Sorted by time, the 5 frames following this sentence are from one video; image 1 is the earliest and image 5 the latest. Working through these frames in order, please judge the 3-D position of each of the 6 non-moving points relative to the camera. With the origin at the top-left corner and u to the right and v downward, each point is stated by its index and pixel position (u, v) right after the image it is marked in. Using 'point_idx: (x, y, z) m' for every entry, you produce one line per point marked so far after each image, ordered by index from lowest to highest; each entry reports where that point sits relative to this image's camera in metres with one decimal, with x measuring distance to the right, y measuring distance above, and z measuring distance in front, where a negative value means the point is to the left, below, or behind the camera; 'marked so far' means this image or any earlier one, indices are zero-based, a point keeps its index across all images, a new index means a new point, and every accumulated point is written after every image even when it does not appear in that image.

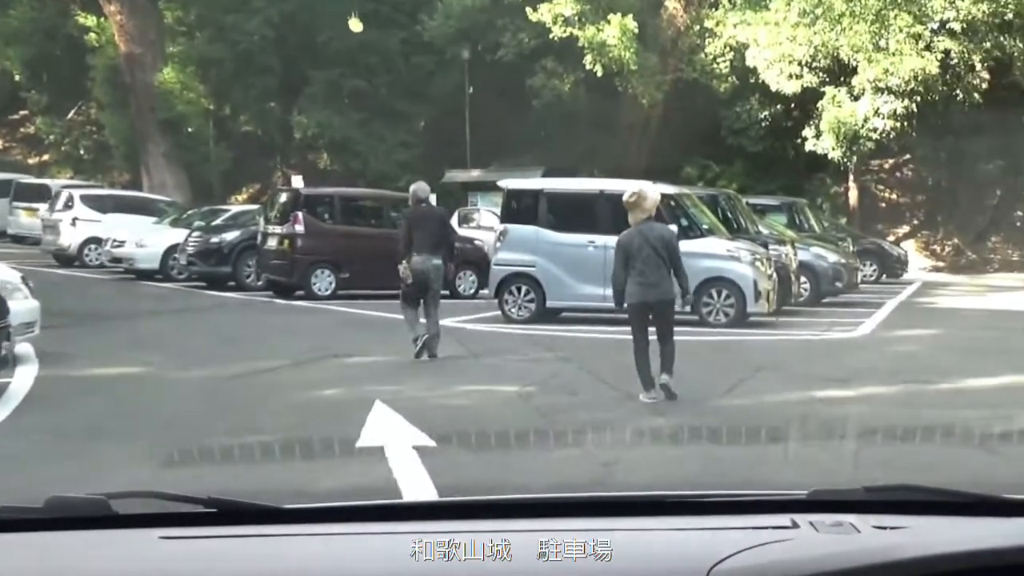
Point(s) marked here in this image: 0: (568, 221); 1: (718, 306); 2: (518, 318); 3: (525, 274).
0: (+0.6, +0.7, +17.1) m
1: (+2.1, -0.2, +16.1) m
2: (+0.1, -0.4, +17.3) m
3: (+0.1, +0.1, +17.2) m
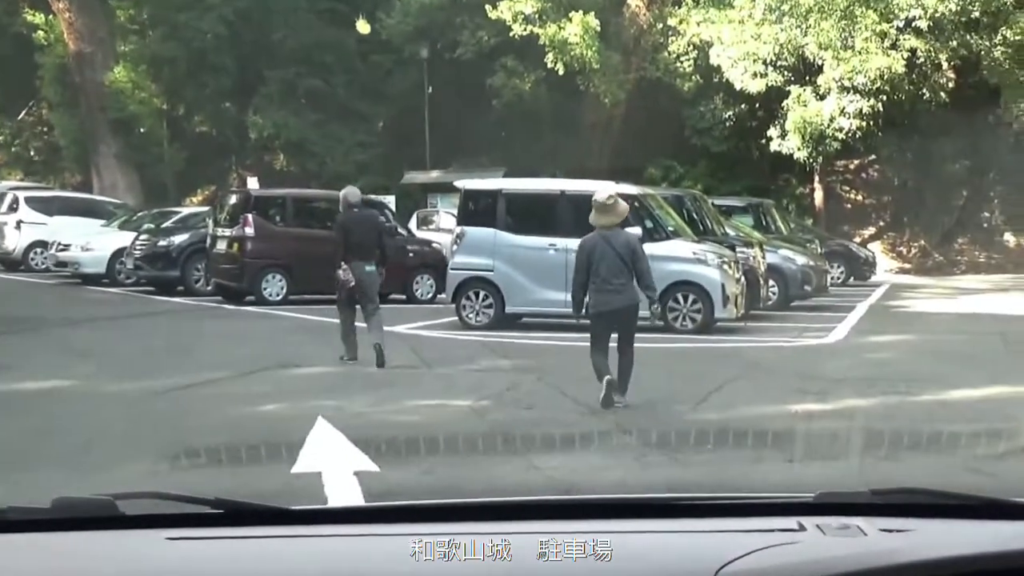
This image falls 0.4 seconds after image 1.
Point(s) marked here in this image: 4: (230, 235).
0: (+0.2, +0.7, +16.4) m
1: (+1.7, -0.2, +15.5) m
2: (-0.4, -0.4, +16.6) m
3: (-0.3, +0.1, +16.5) m
4: (-3.5, +0.7, +19.3) m
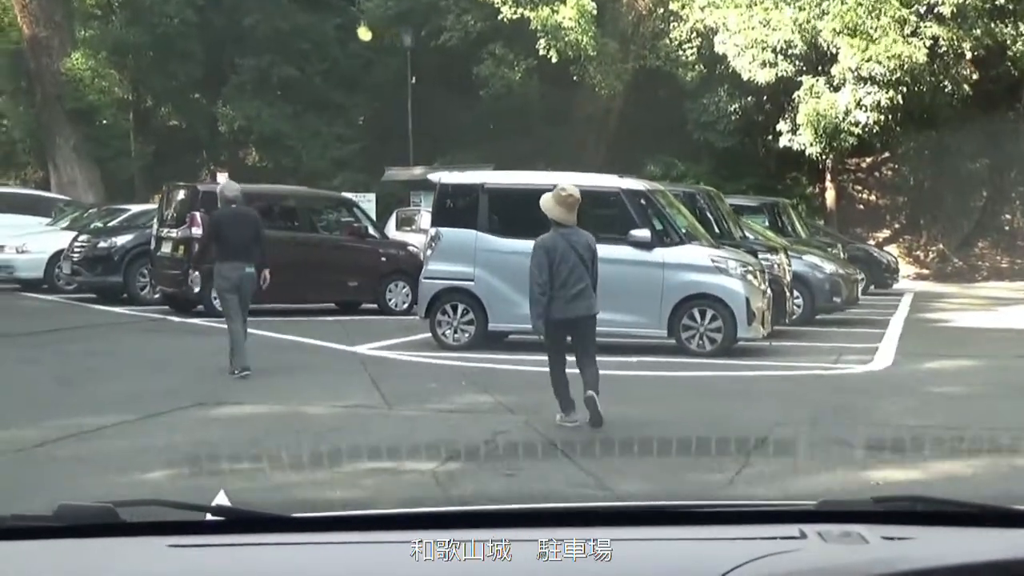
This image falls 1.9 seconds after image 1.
0: (0.0, +0.6, +14.0) m
1: (+1.6, -0.3, +13.1) m
2: (-0.5, -0.5, +14.2) m
3: (-0.5, 0.0, +14.1) m
4: (-3.6, +0.6, +16.9) m
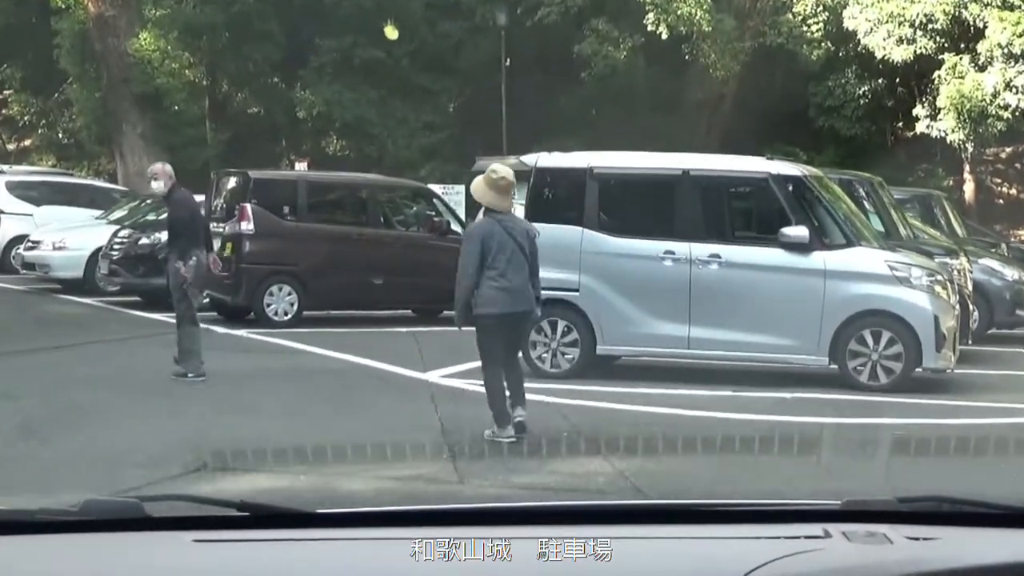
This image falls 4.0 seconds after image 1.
0: (+0.9, +0.5, +11.2) m
1: (+2.3, -0.4, +10.2) m
2: (+0.3, -0.6, +11.4) m
3: (+0.4, -0.1, +11.4) m
4: (-2.6, +0.5, +14.3) m
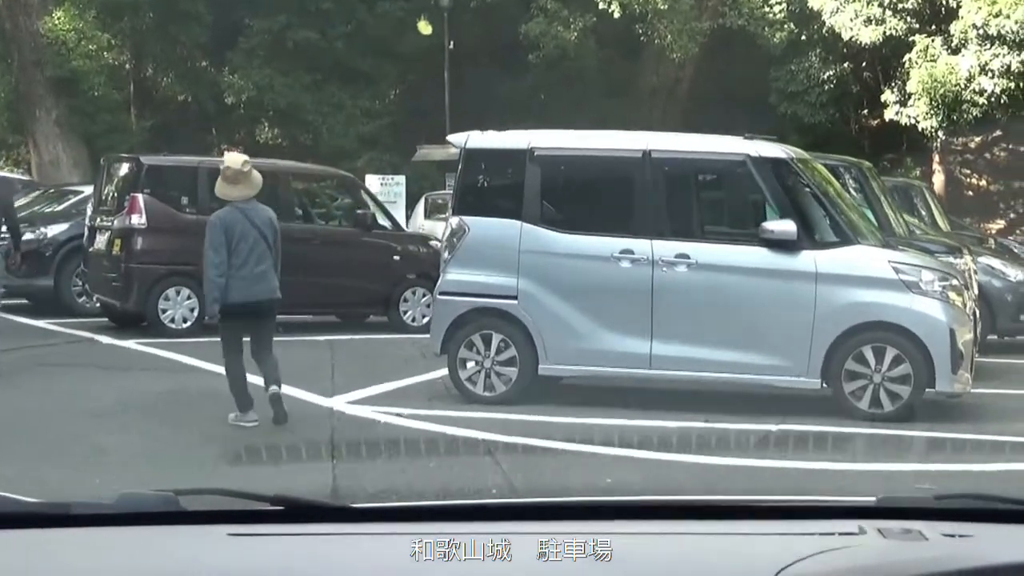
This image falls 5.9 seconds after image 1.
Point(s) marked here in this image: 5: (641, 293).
0: (+0.4, +0.5, +9.4) m
1: (+1.9, -0.5, +8.5) m
2: (-0.2, -0.6, +9.6) m
3: (-0.1, -0.1, +9.6) m
4: (-3.2, +0.5, +12.5) m
5: (+0.8, 0.0, +9.4) m
